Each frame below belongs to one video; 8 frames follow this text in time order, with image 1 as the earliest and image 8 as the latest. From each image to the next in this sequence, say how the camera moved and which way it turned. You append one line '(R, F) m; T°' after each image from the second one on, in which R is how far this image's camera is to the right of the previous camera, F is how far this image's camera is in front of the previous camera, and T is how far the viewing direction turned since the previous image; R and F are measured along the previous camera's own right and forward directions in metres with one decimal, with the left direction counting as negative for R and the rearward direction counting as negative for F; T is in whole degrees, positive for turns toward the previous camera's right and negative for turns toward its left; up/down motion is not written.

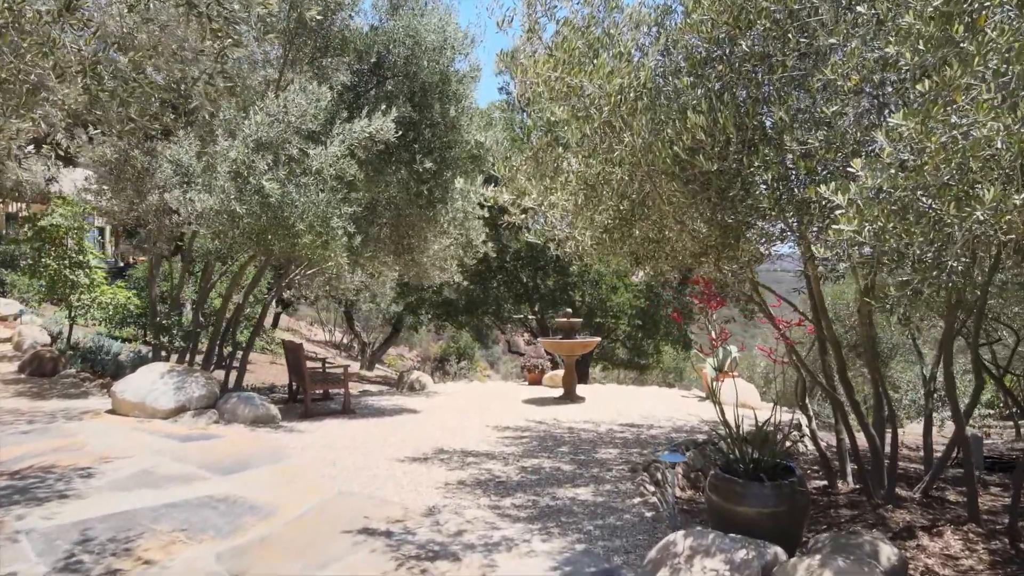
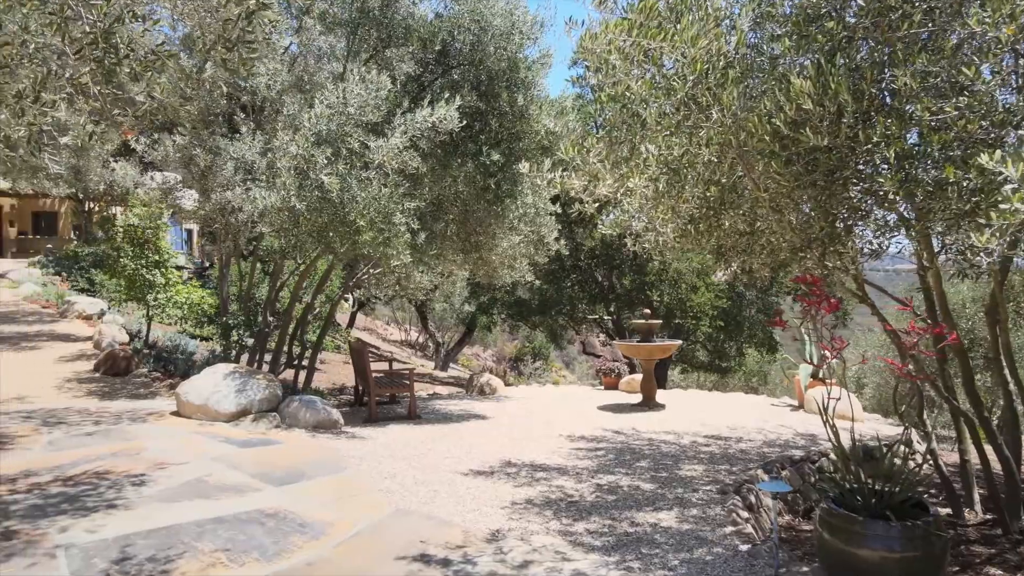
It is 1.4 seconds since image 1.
(0.0, +0.5) m; -6°
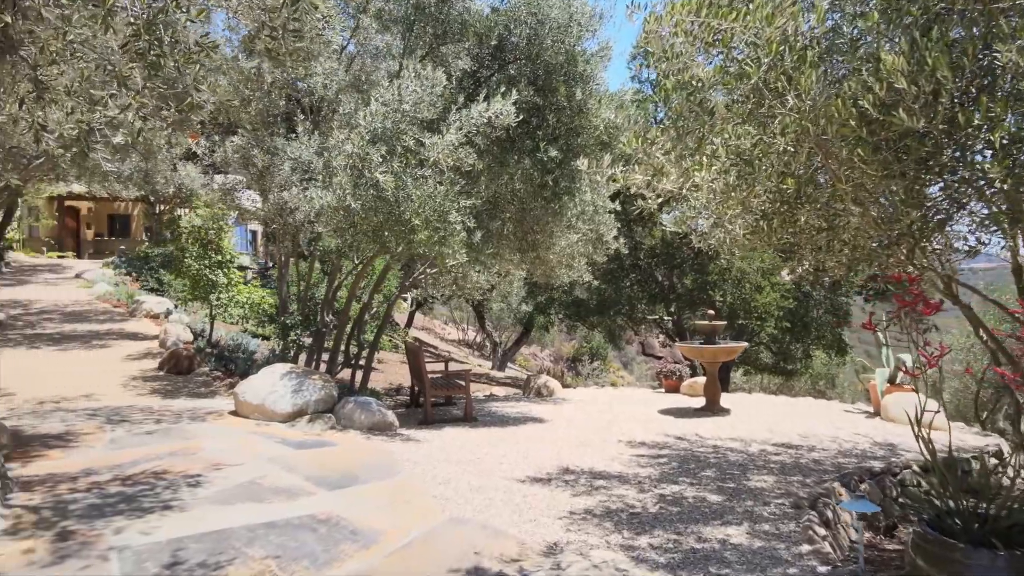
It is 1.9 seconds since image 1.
(0.0, +0.2) m; -4°
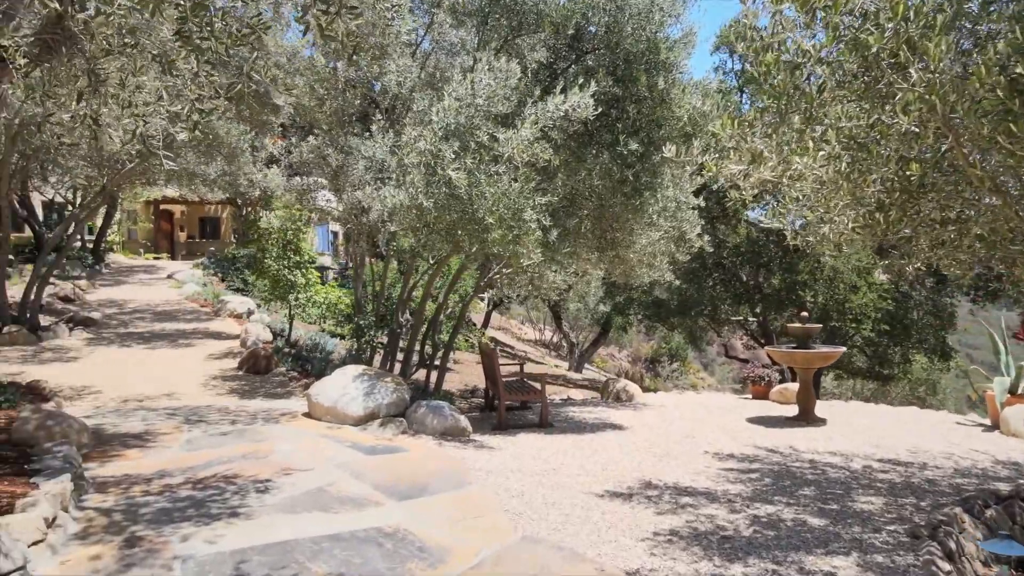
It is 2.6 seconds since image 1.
(0.0, +0.3) m; -6°
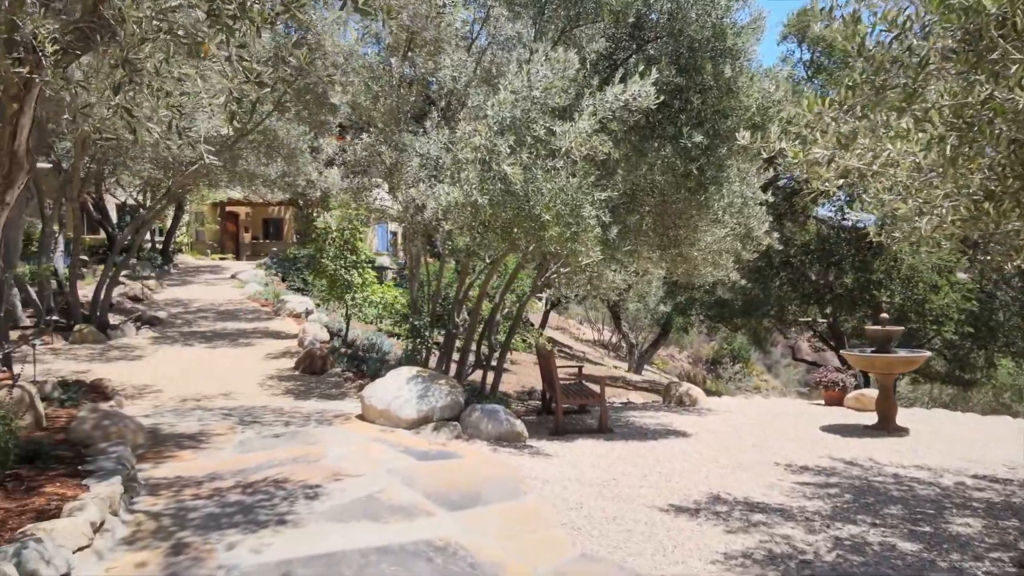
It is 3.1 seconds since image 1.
(0.0, +0.3) m; -5°
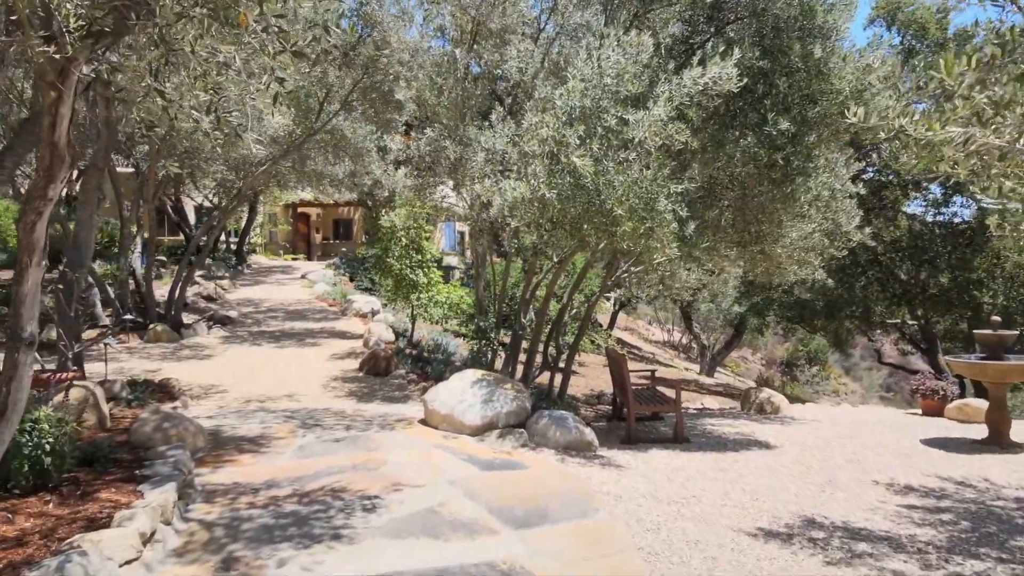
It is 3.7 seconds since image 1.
(0.0, +0.4) m; -5°
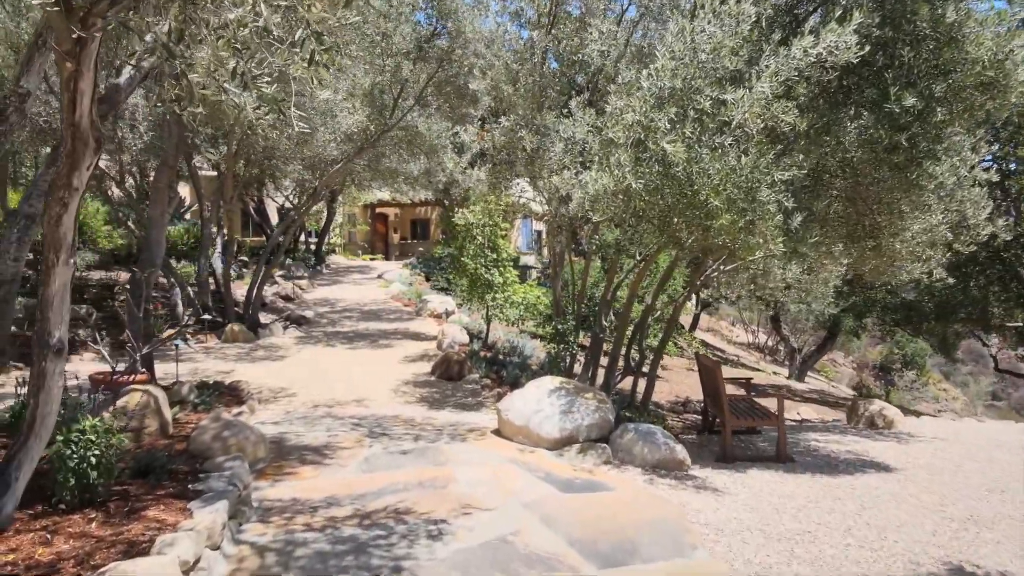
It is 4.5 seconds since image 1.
(0.0, +0.5) m; -6°
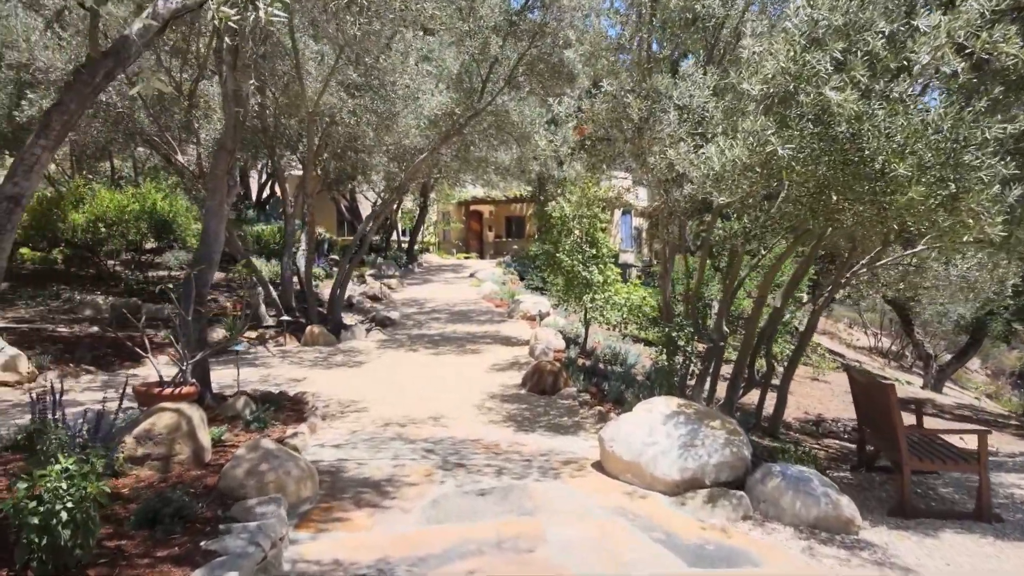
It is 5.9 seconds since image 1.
(-0.1, +1.2) m; -8°
